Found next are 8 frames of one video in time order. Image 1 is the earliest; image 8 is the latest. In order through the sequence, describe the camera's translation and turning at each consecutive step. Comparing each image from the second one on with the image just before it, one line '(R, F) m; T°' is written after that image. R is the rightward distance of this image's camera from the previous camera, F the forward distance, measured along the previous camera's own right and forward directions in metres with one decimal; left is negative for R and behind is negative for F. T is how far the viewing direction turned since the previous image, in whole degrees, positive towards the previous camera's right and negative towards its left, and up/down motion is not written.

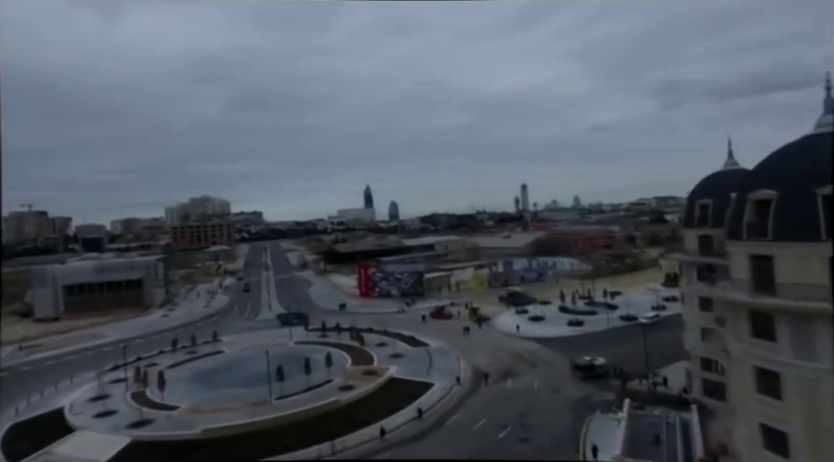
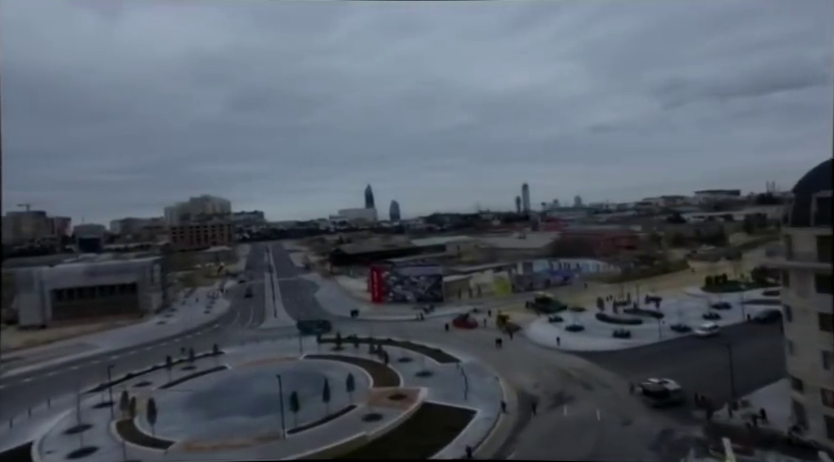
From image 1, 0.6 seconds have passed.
(-0.2, +0.4) m; 0°
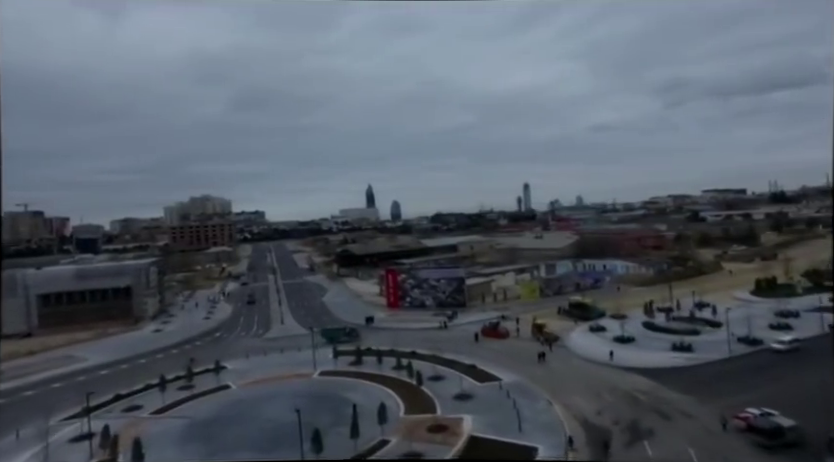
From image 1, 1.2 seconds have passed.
(-0.2, +0.4) m; 0°
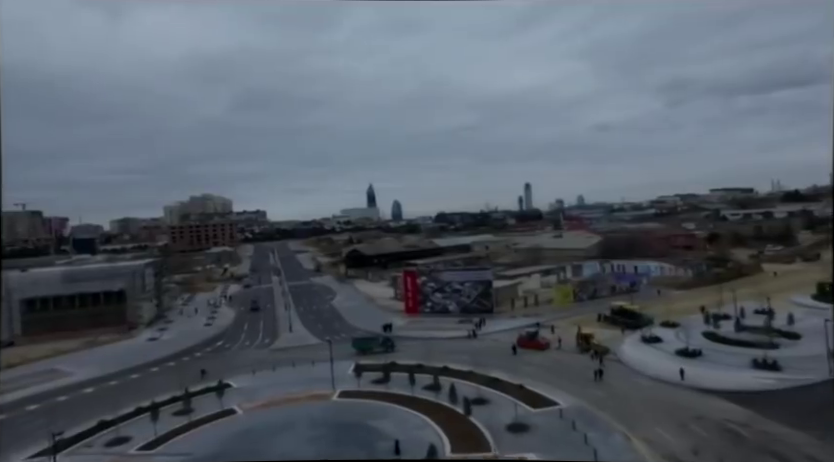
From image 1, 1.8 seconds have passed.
(-0.2, +0.4) m; 0°
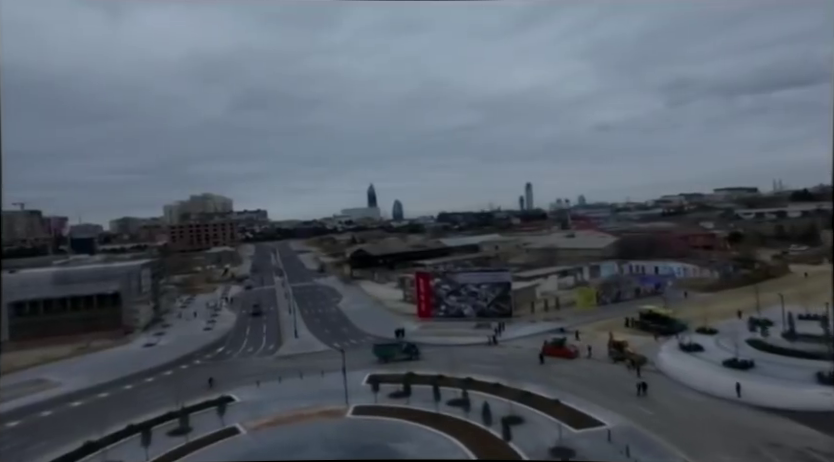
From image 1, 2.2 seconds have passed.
(-0.1, +0.2) m; 0°
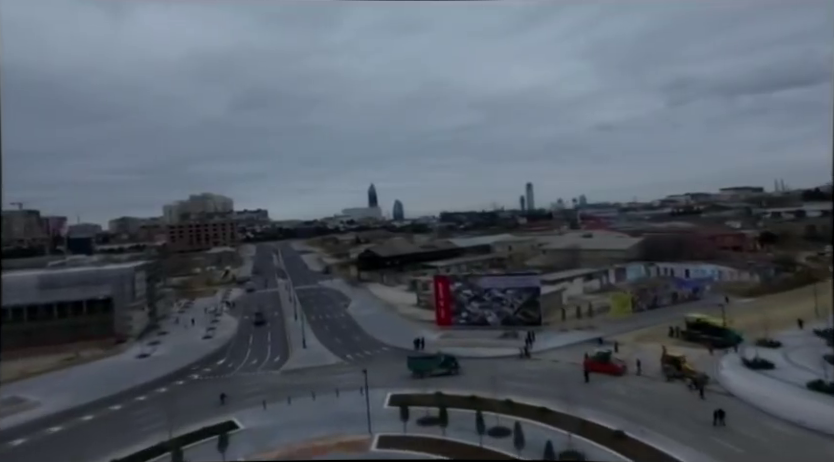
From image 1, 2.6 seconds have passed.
(-0.1, +0.3) m; 0°
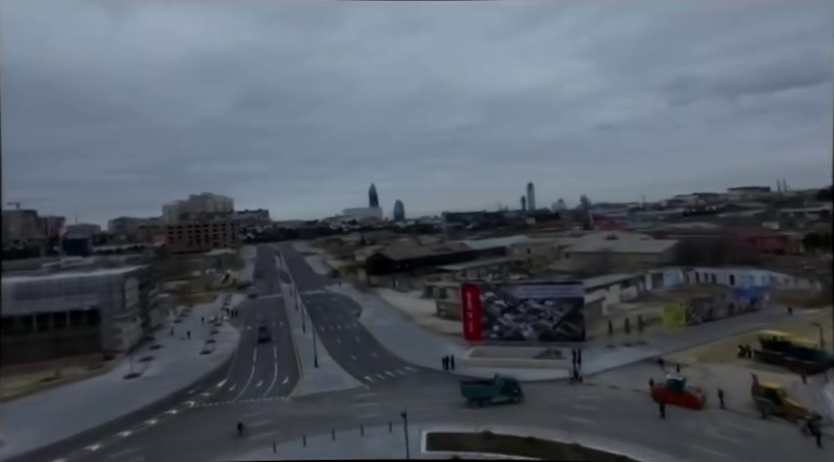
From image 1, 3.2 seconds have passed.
(-0.2, +0.4) m; 0°
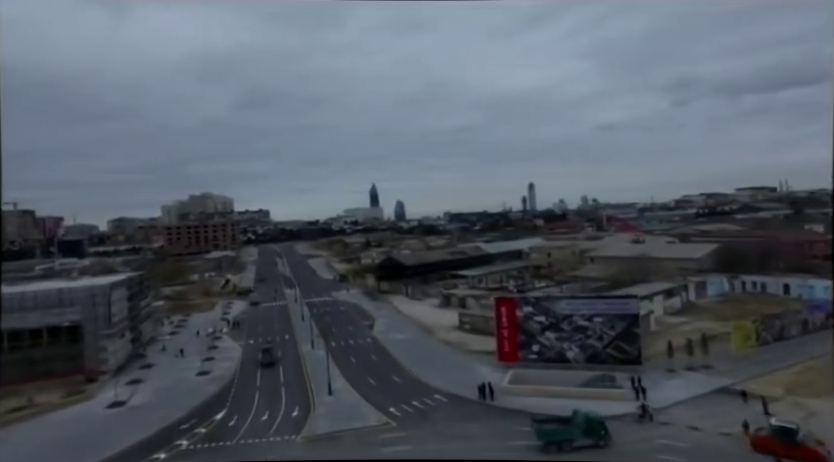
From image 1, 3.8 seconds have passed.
(-0.2, +0.4) m; 0°
